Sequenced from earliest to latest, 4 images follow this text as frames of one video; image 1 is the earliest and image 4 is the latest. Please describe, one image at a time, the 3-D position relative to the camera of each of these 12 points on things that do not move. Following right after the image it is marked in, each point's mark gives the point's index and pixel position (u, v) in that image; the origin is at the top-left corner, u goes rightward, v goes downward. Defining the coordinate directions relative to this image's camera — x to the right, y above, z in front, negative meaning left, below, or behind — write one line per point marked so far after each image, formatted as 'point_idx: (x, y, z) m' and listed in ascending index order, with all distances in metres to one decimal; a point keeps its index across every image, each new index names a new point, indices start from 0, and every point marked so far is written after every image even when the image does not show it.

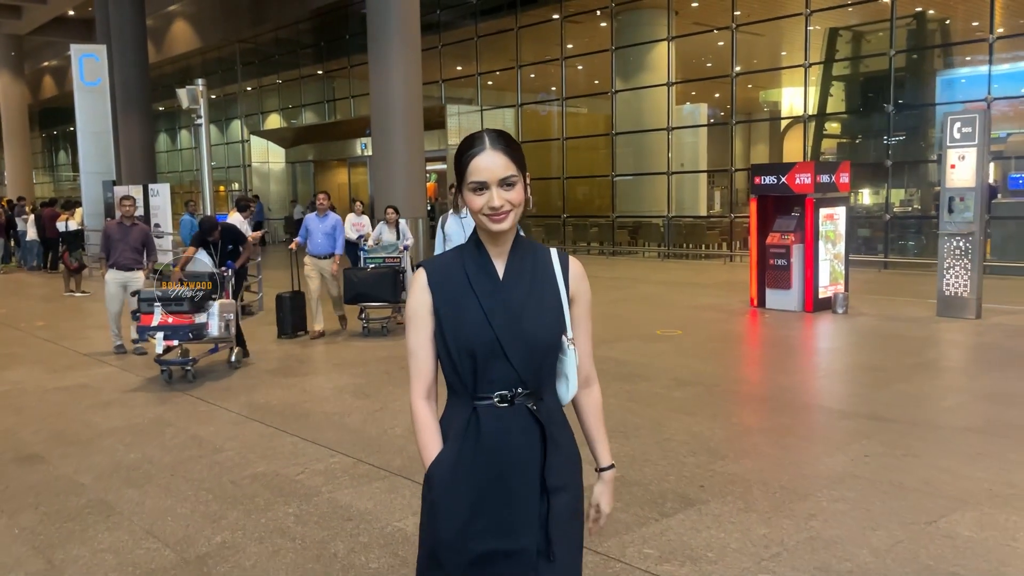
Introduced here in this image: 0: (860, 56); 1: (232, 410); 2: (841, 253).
0: (+7.4, +5.0, +18.1) m
1: (-2.2, -1.0, +6.7) m
2: (+4.5, +0.5, +11.6) m
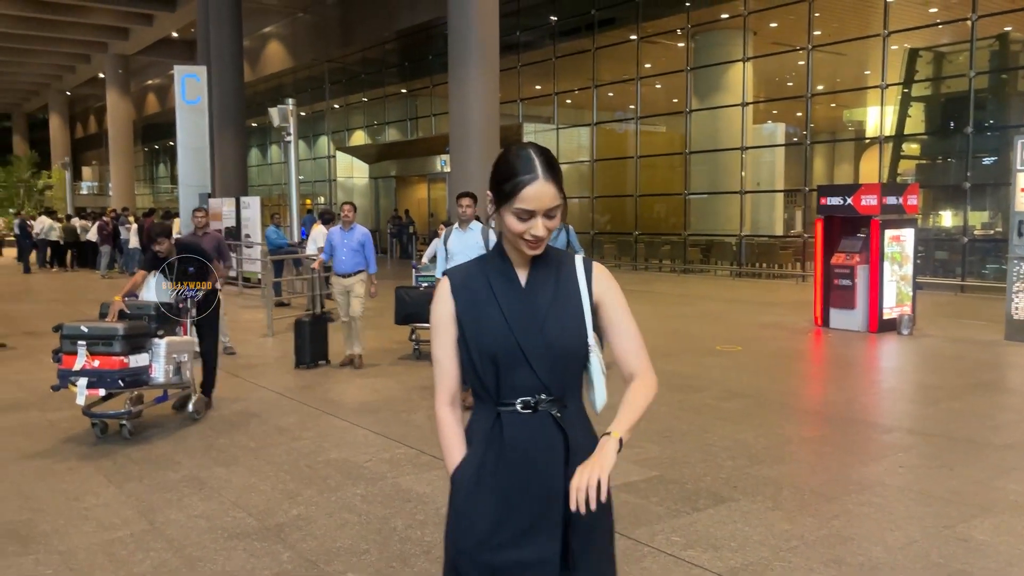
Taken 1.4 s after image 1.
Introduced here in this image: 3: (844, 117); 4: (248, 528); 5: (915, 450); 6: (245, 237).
0: (+9.0, +4.5, +17.9) m
1: (-1.7, -1.0, +7.3) m
2: (+5.4, +0.2, +11.6) m
3: (+7.7, +4.0, +19.7) m
4: (-1.4, -1.3, +4.5) m
5: (+2.8, -1.1, +5.8) m
6: (-5.5, +1.1, +17.7) m
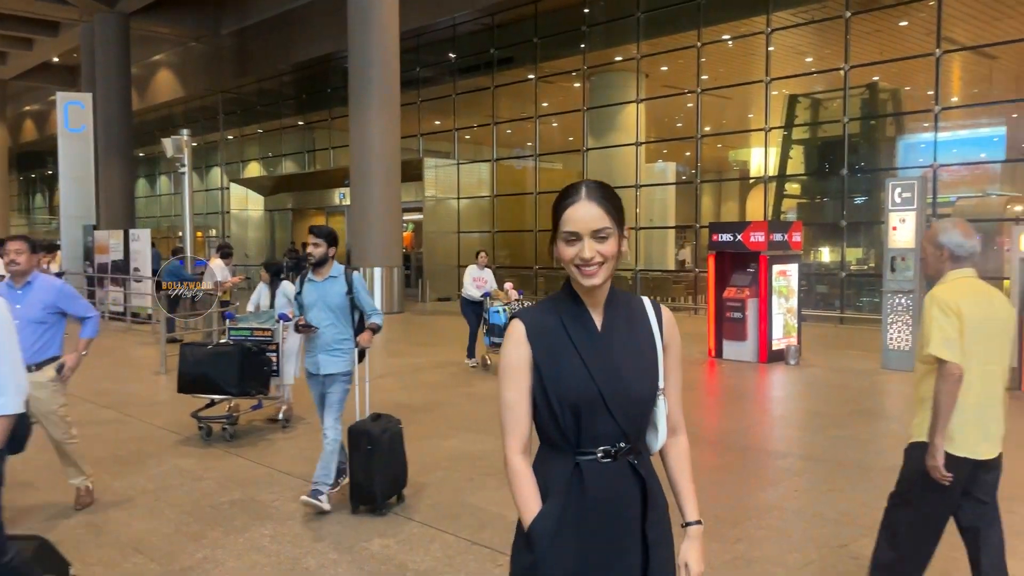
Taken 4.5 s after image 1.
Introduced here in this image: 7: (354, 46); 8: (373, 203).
0: (+6.9, +3.7, +19.1) m
1: (-2.5, -1.3, +7.1) m
2: (+4.1, -0.3, +12.2) m
3: (+5.3, +3.2, +20.7) m
4: (-1.8, -1.5, +4.3) m
5: (+2.1, -1.3, +6.2) m
6: (-7.6, +0.3, +17.0) m
7: (-3.4, +5.2, +18.3) m
8: (-3.0, +1.9, +18.4) m
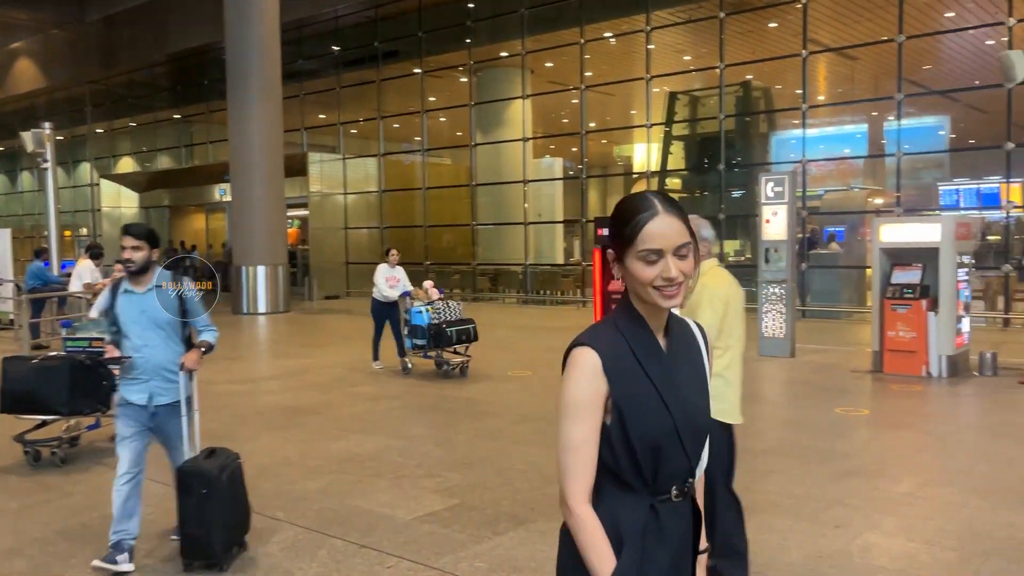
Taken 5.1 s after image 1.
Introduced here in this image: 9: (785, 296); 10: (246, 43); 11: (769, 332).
0: (+4.3, +4.0, +19.8) m
1: (-3.4, -1.3, +6.7) m
2: (+2.5, -0.2, +12.6) m
3: (+2.6, +3.4, +21.2) m
4: (-2.4, -1.5, +4.0) m
5: (+1.3, -1.3, +6.4) m
6: (-9.7, +0.3, +15.9) m
7: (-5.8, +5.3, +17.7) m
8: (-5.4, +1.9, +17.9) m
9: (+3.7, -0.1, +11.6) m
10: (-5.5, +5.1, +17.6) m
11: (+3.5, -0.6, +11.7) m
